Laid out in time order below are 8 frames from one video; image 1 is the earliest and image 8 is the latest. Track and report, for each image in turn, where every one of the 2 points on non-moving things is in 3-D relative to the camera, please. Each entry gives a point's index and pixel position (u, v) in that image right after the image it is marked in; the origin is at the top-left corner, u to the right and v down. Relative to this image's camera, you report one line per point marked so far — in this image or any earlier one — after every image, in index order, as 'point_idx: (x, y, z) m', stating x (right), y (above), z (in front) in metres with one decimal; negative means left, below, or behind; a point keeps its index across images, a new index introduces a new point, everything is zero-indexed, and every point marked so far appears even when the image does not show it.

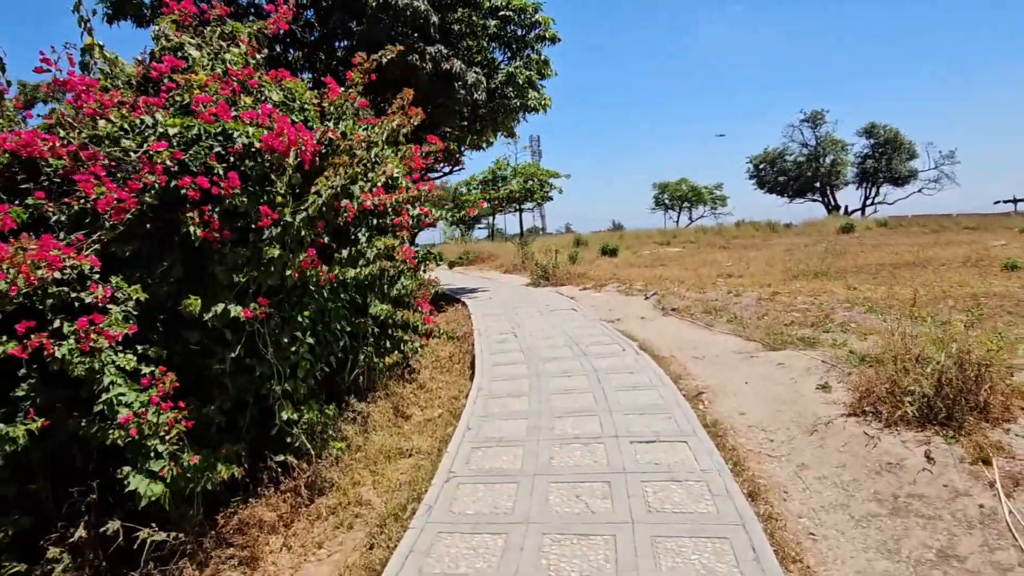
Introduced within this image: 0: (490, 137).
0: (-0.4, +2.9, +12.0) m
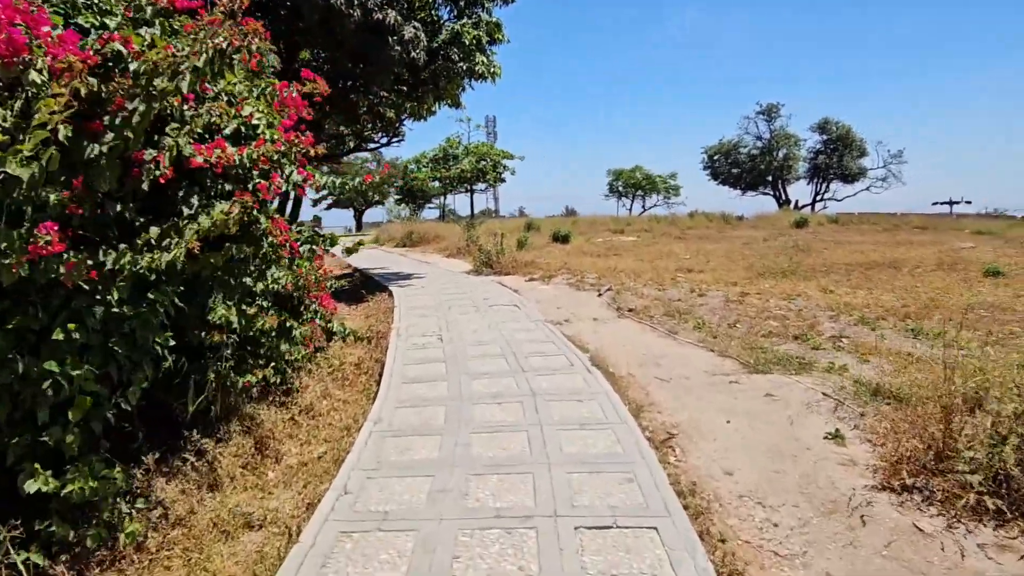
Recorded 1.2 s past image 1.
0: (-1.4, +3.2, +10.7) m
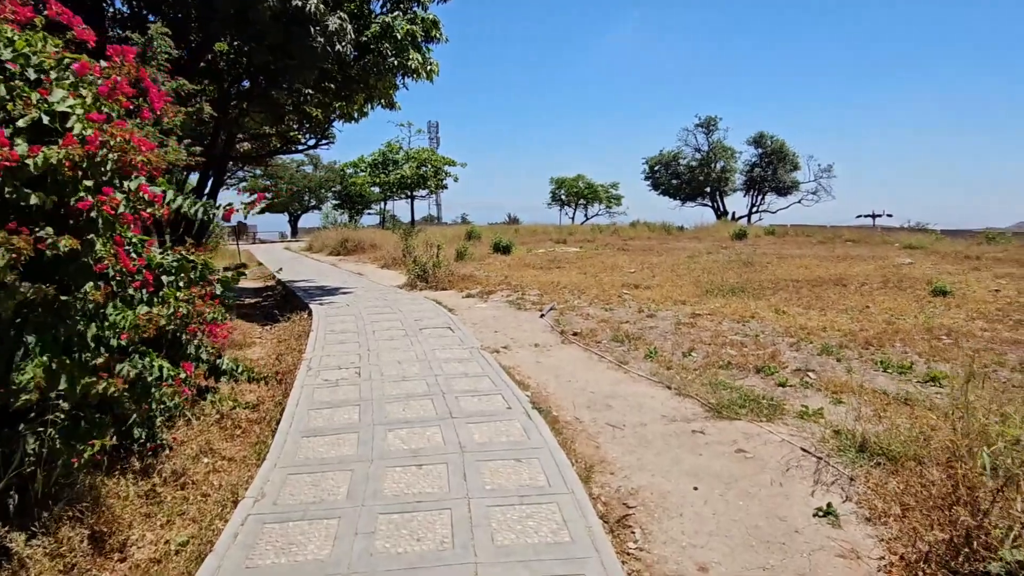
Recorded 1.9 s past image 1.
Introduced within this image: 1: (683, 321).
0: (-2.4, +2.9, +9.9) m
1: (+1.7, -0.3, +6.1) m
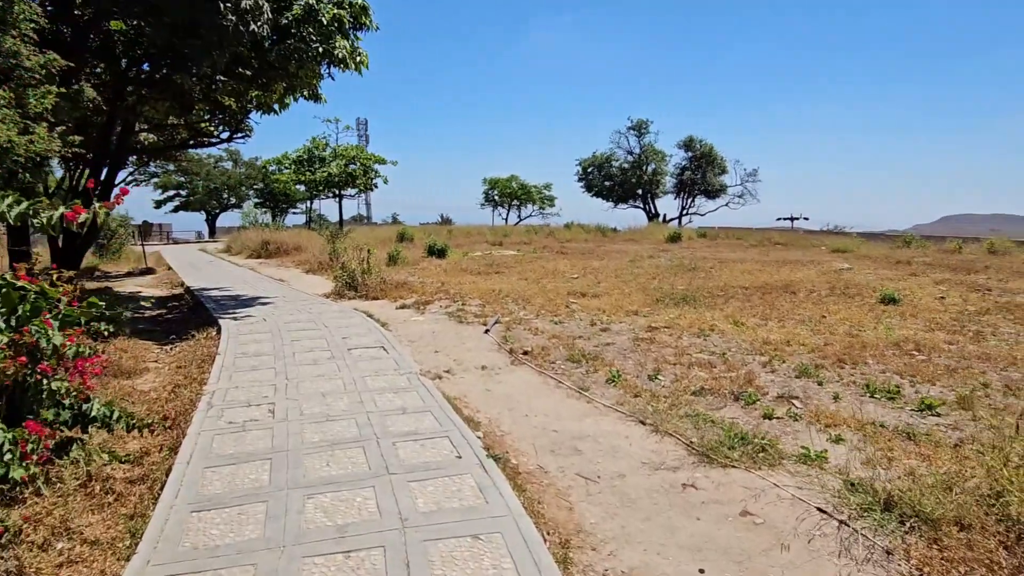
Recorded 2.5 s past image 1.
0: (-3.3, +2.8, +9.0) m
1: (+1.2, -0.4, +5.6) m
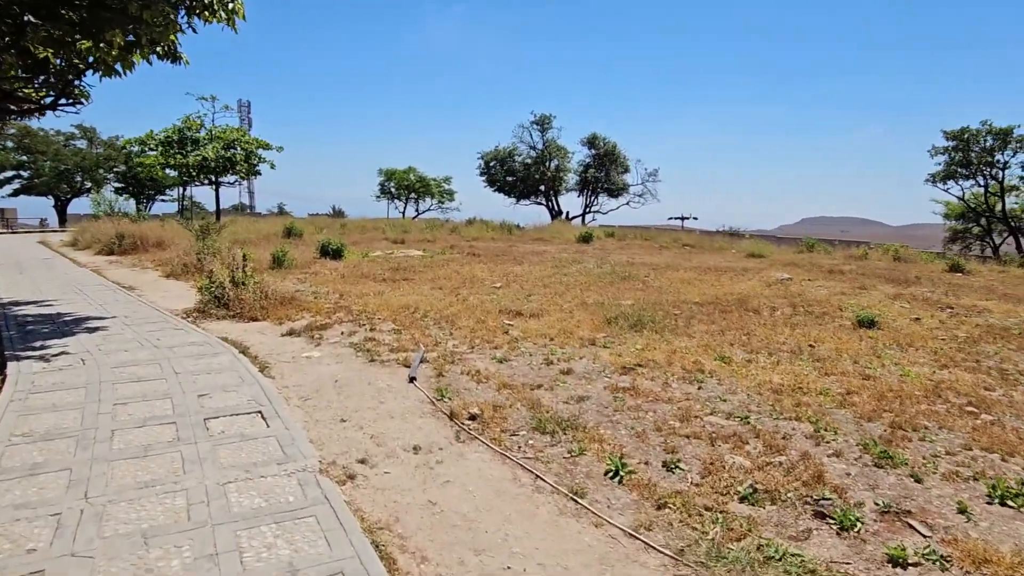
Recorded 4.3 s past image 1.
0: (-4.2, +2.6, +6.8) m
1: (+0.7, -0.6, +4.3) m
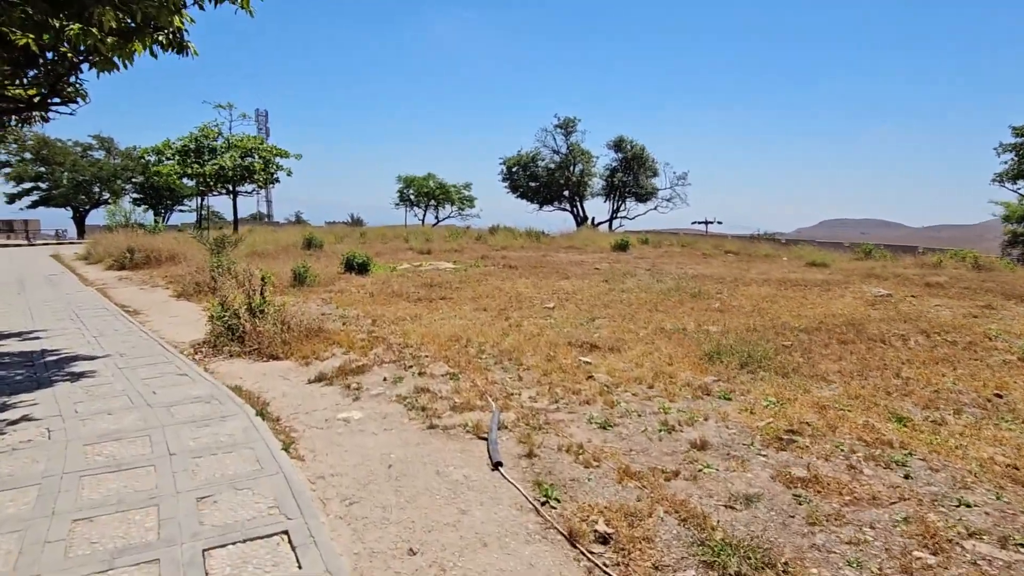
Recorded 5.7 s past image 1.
0: (-3.6, +2.3, +5.8) m
1: (+1.3, -0.9, +3.0) m
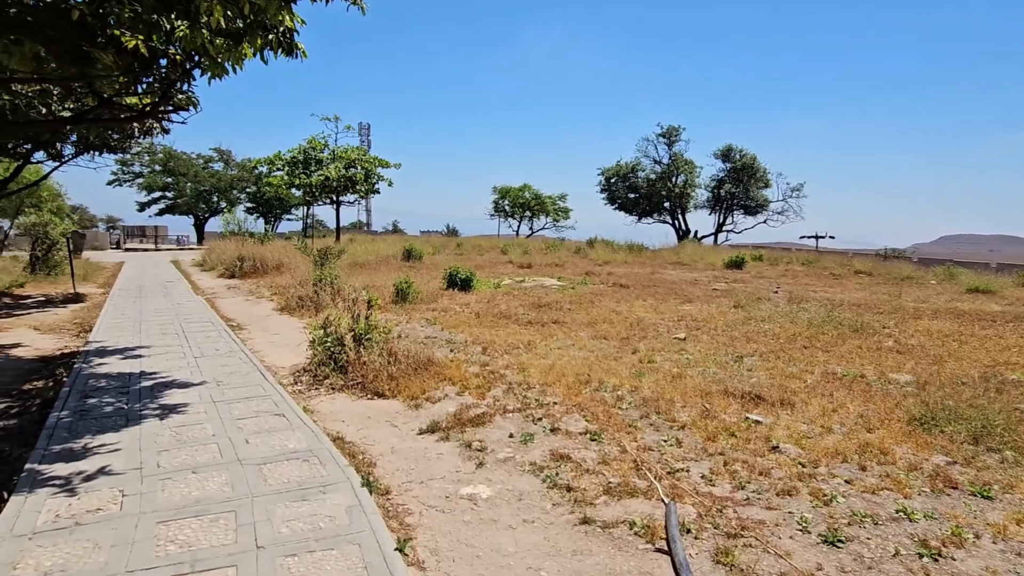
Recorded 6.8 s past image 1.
0: (-2.4, +2.2, +5.3) m
1: (+2.0, -1.1, +1.9) m
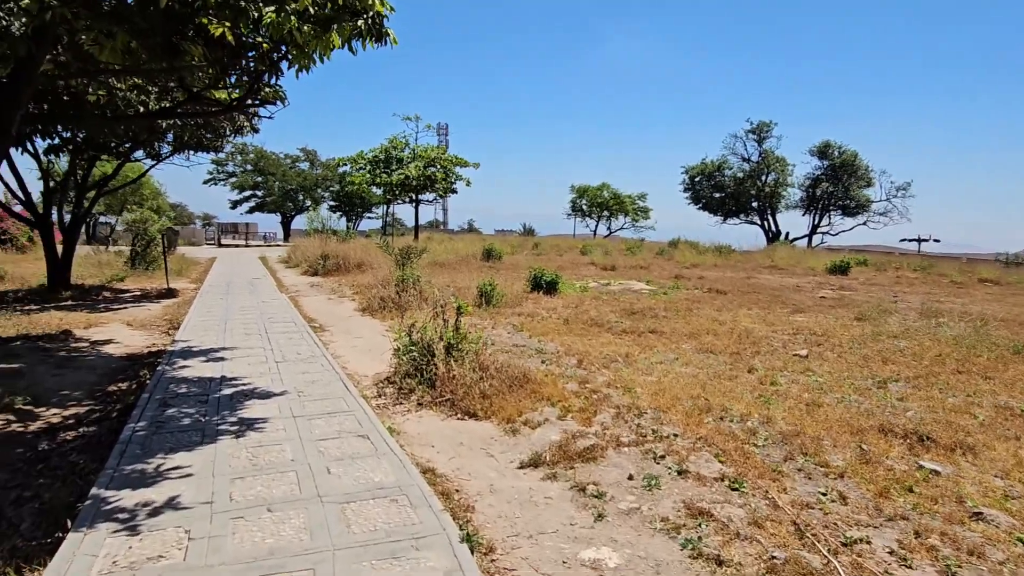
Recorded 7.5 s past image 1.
0: (-1.5, +2.1, +5.0) m
1: (+2.4, -1.2, +1.1) m
